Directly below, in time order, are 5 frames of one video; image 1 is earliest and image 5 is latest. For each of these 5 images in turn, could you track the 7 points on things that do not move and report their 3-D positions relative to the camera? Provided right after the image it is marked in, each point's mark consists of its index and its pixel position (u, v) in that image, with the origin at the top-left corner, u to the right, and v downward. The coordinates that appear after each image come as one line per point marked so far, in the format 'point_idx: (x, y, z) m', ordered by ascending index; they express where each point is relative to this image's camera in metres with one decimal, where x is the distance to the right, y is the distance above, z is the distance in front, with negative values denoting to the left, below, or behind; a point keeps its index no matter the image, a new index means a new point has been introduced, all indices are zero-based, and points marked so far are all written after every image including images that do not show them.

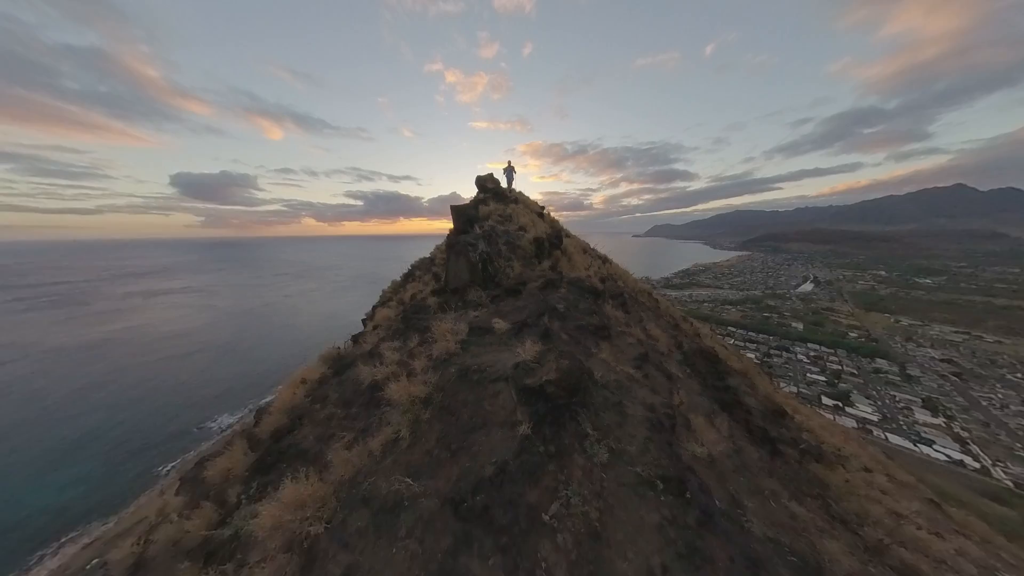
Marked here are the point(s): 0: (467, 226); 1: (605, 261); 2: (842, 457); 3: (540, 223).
0: (-1.7, +2.4, +9.2) m
1: (+5.7, +1.8, +14.6) m
2: (+14.7, -7.5, +10.5) m
3: (+1.2, +2.8, +10.3) m
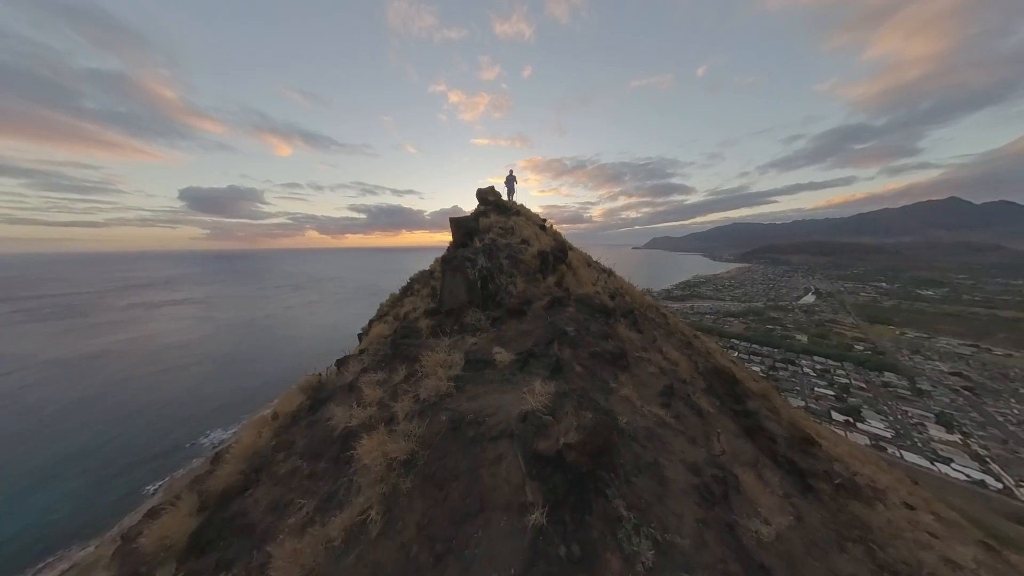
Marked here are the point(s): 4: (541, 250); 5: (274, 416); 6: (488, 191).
0: (-1.7, +1.8, +8.7) m
1: (+5.8, +1.0, +14.1) m
2: (+14.8, -8.1, +9.5) m
3: (+1.3, +2.1, +9.8) m
4: (+0.9, +1.2, +8.0) m
5: (-4.7, -2.6, +4.7) m
6: (-1.1, +4.9, +12.0) m
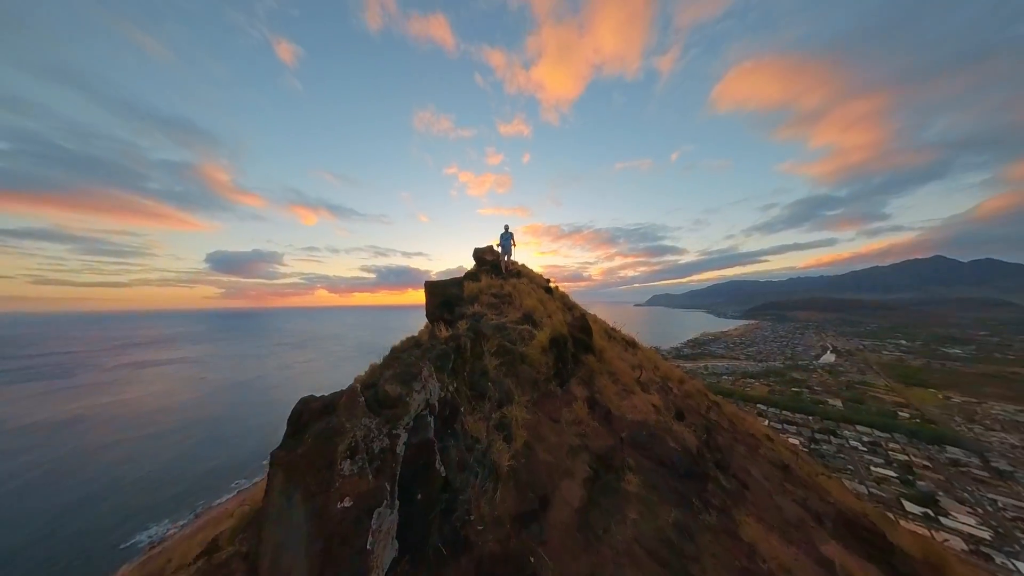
0: (-1.8, -0.6, +5.9) m
1: (+5.8, -2.7, +10.9) m
2: (+14.7, -10.4, +4.2) m
3: (+1.2, -0.5, +7.0) m
4: (+0.9, -1.0, +5.0) m
5: (-4.9, -3.9, +1.0) m
6: (-1.2, +1.6, +9.9) m
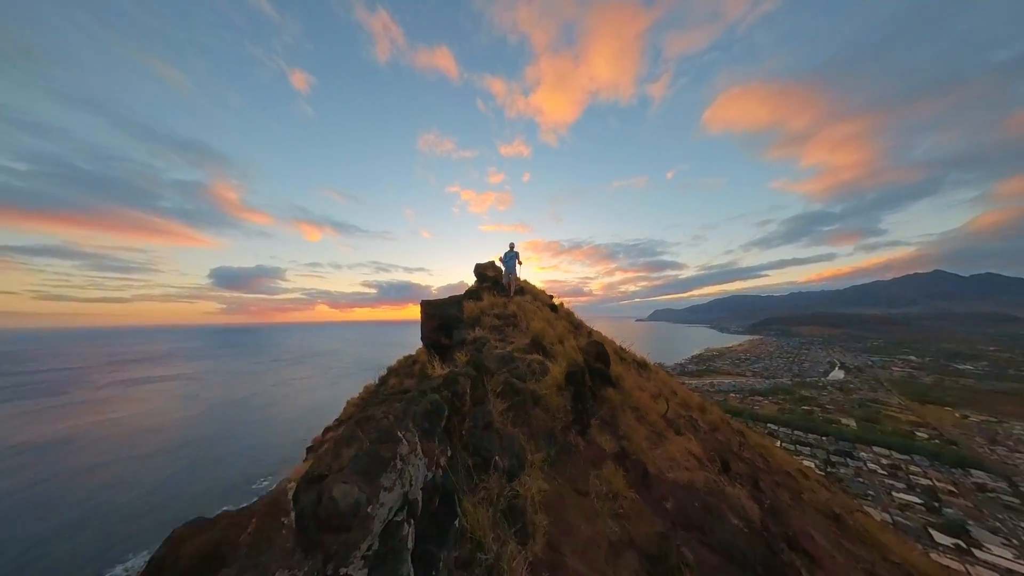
0: (-1.6, -1.1, +5.2) m
1: (+5.9, -3.5, +10.0) m
2: (+14.8, -10.7, +2.8) m
3: (+1.4, -1.1, +6.3) m
4: (+1.0, -1.4, +4.3) m
5: (-4.7, -4.1, +0.1) m
6: (-1.0, +0.9, +9.3) m
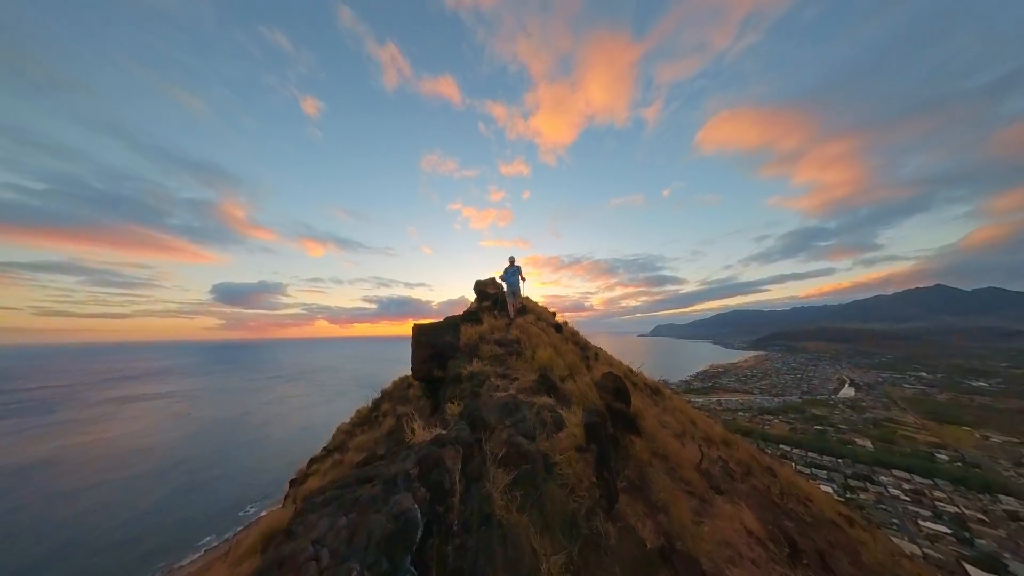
0: (-1.6, -1.5, +4.5) m
1: (+6.0, -4.2, +9.1) m
2: (+14.9, -11.0, +1.4) m
3: (+1.4, -1.6, +5.6) m
4: (+1.0, -1.8, +3.6) m
5: (-4.7, -4.2, -0.8) m
6: (-1.0, +0.1, +8.7) m
